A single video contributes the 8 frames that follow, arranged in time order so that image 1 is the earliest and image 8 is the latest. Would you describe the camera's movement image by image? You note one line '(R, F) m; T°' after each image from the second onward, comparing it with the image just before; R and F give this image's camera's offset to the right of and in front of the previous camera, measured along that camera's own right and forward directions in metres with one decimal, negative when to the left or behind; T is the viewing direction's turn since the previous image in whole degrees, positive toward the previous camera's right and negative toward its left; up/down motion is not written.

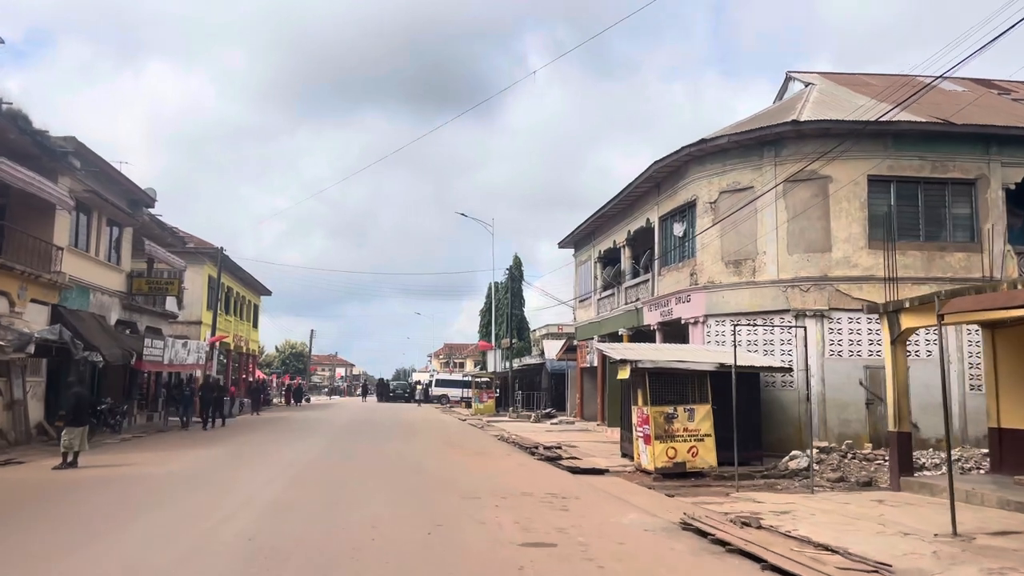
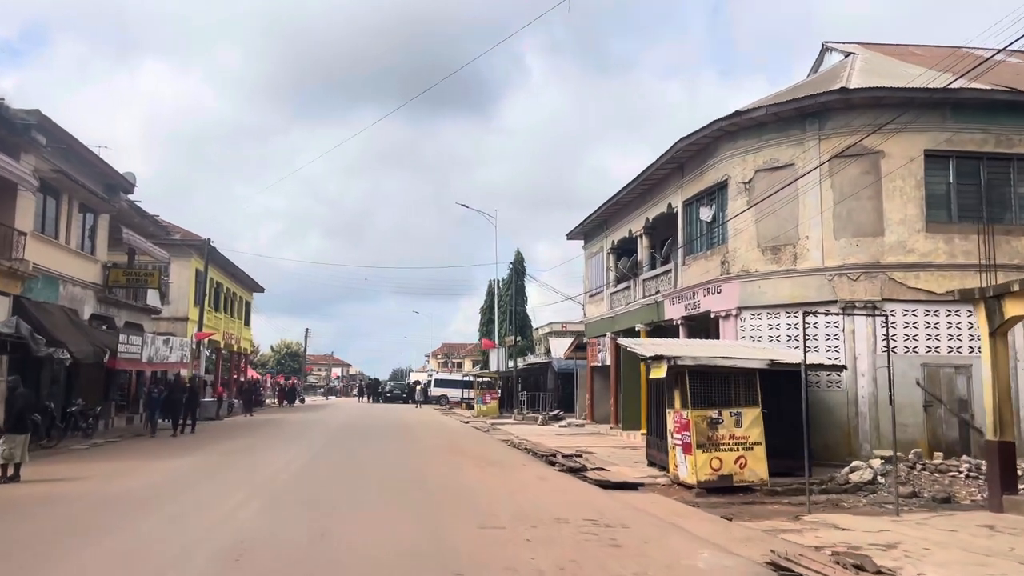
(-0.3, +2.0) m; 0°
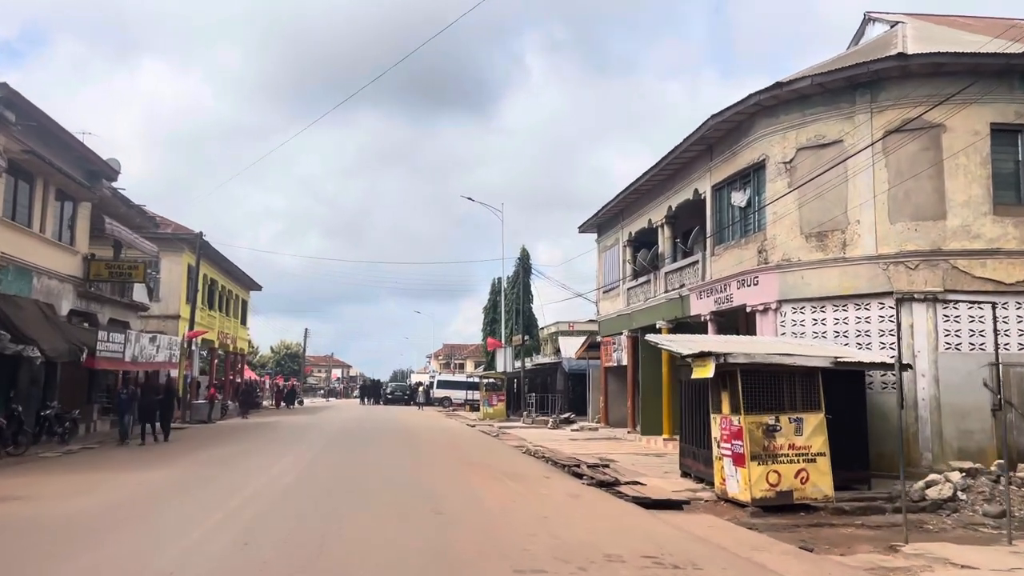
(-0.3, +1.7) m; 0°
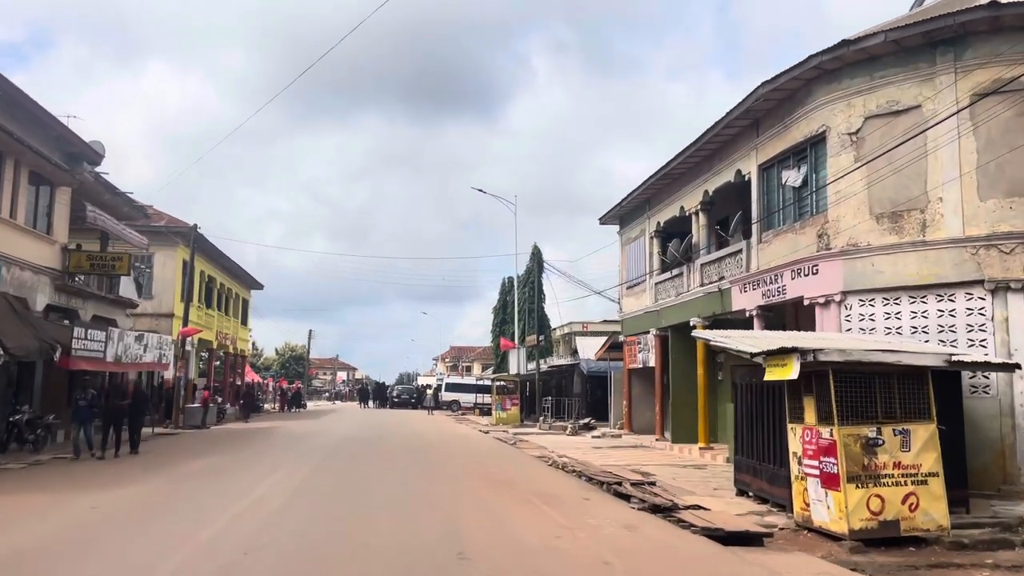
(-0.4, +2.0) m; 0°
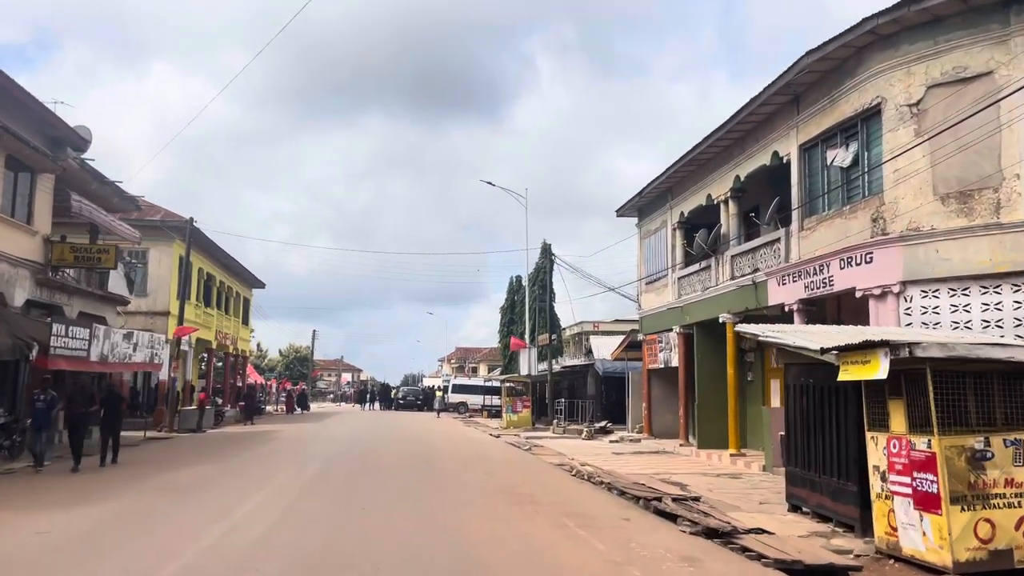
(-0.2, +1.4) m; 0°
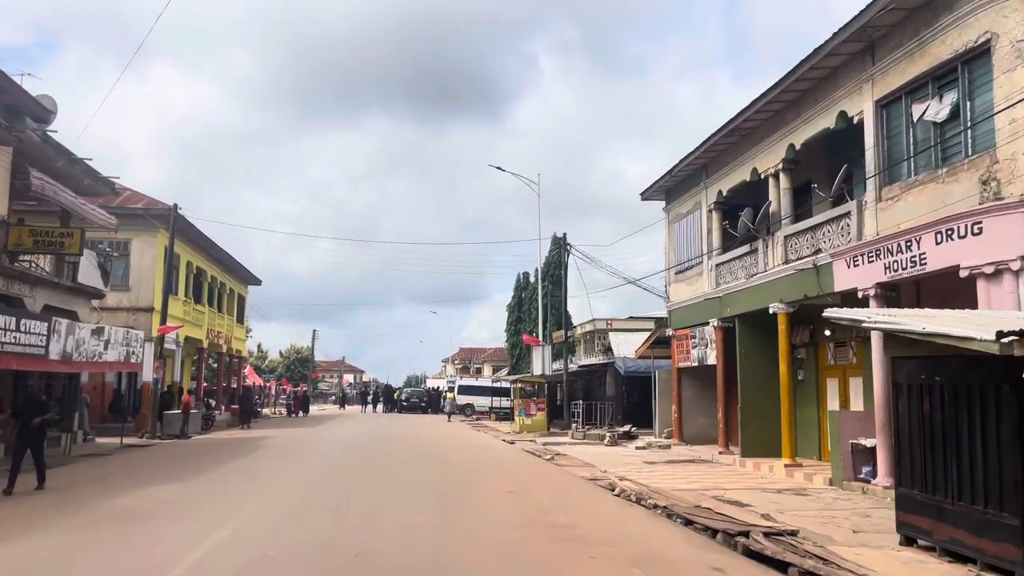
(-0.4, +2.3) m; 0°
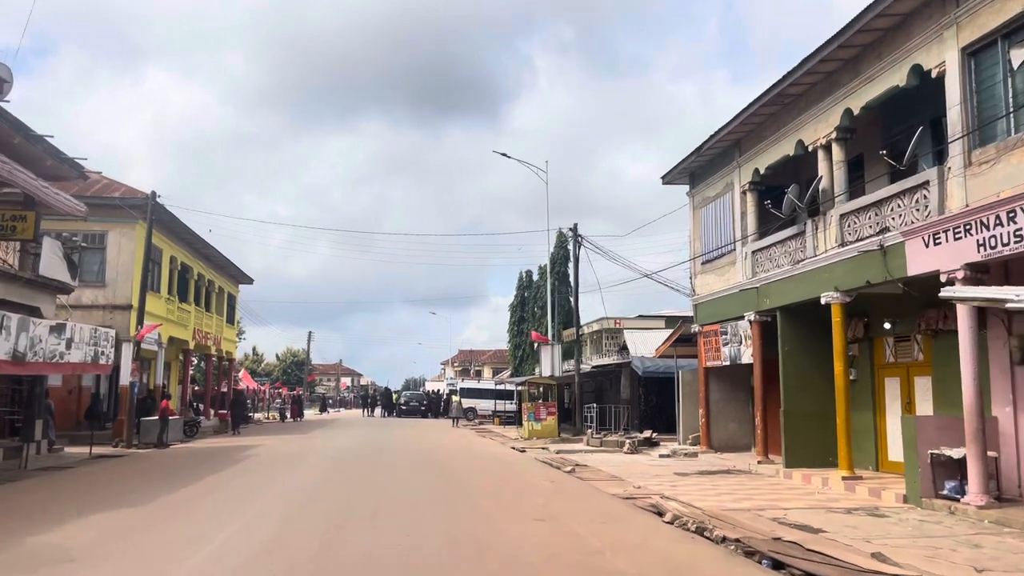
(-0.3, +2.1) m; 0°
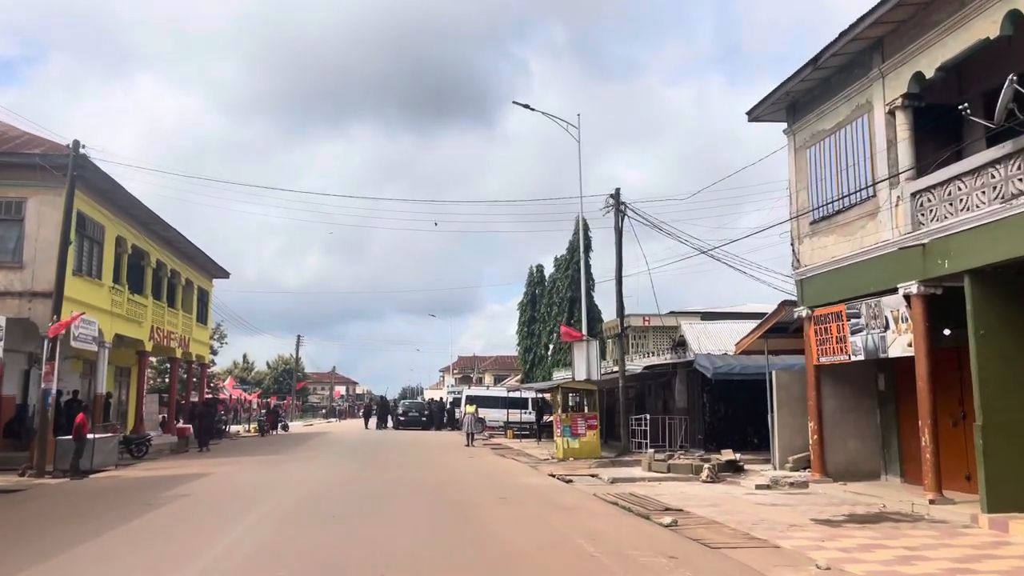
(-0.8, +5.4) m; 0°
